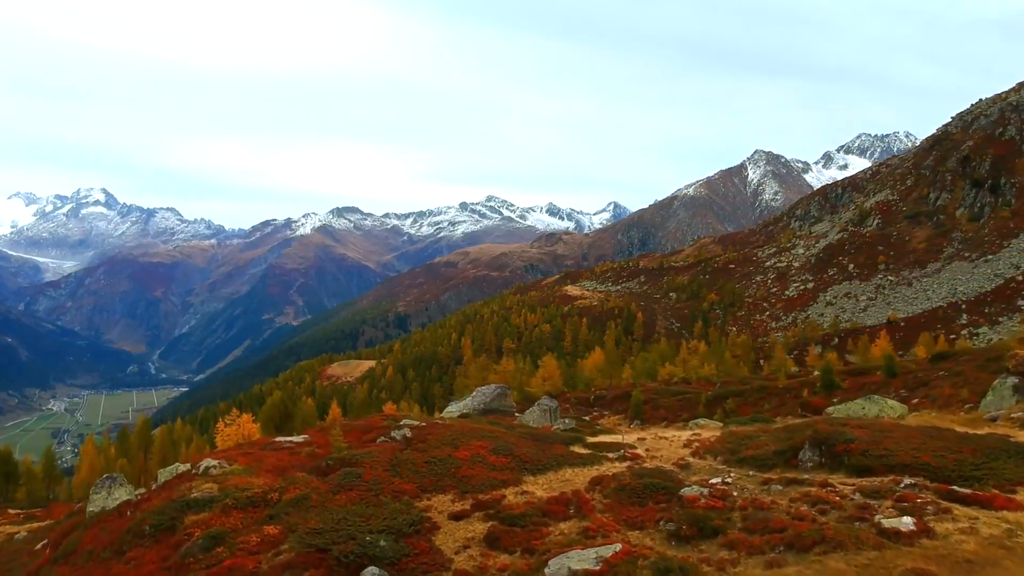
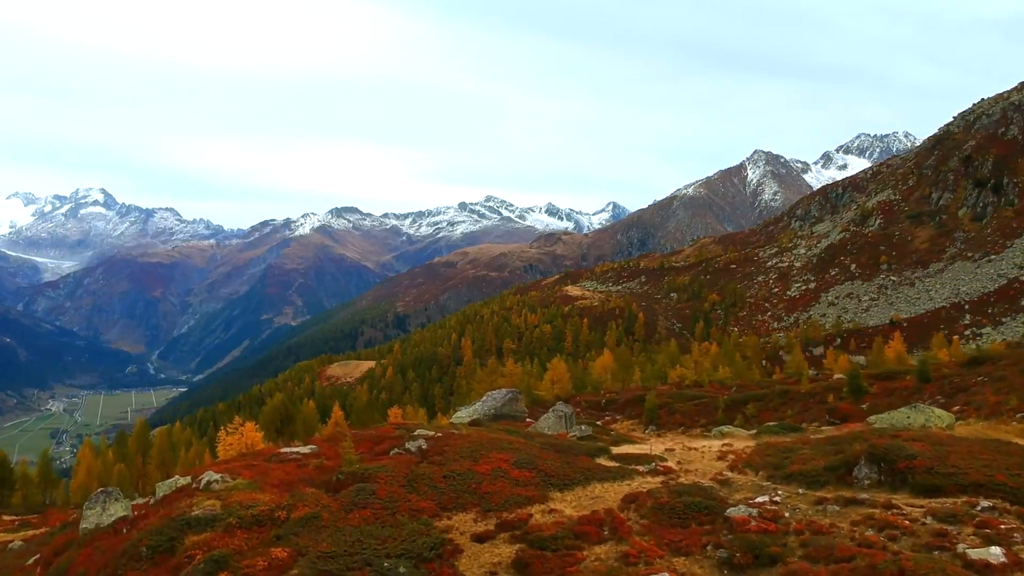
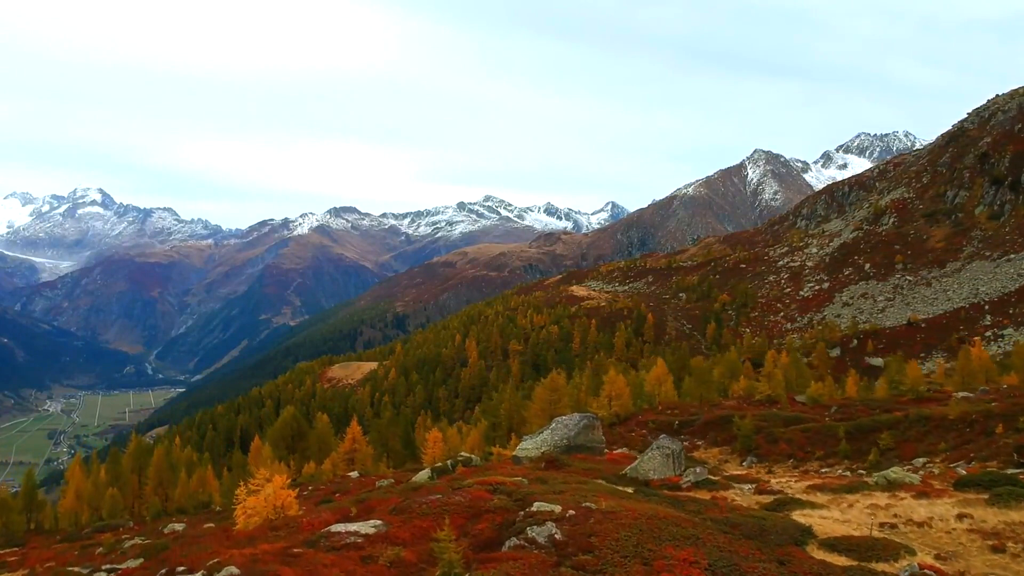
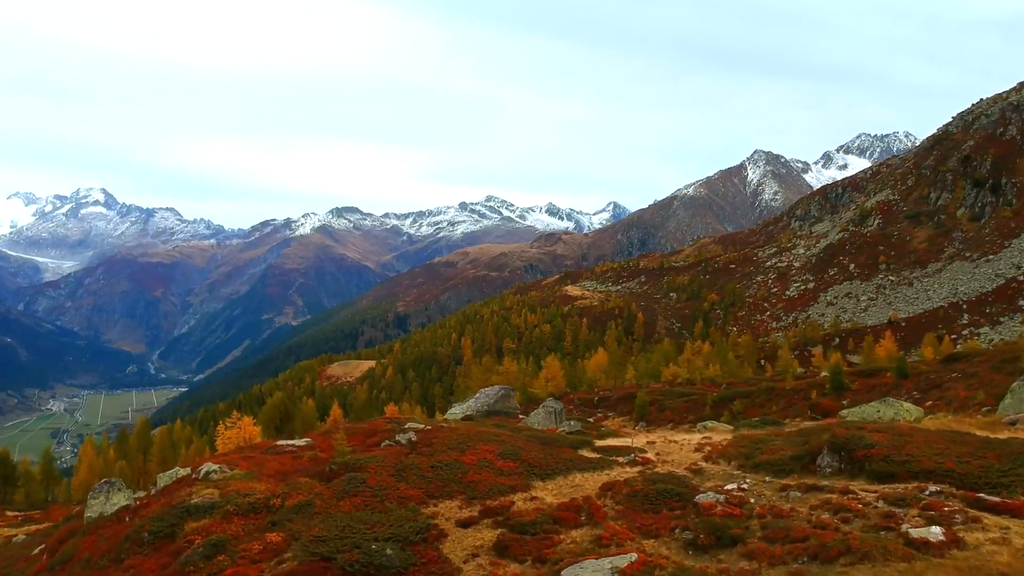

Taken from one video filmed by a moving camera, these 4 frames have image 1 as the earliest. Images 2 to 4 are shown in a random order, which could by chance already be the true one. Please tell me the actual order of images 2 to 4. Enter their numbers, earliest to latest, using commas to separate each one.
4, 2, 3
